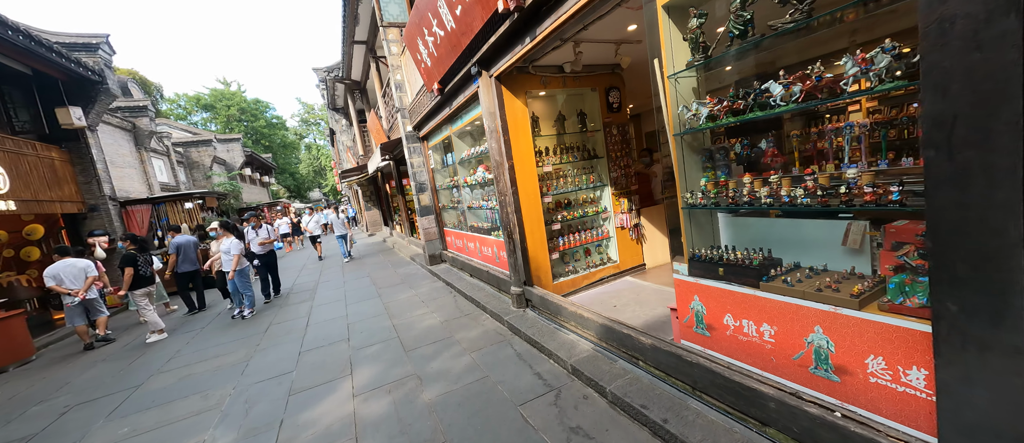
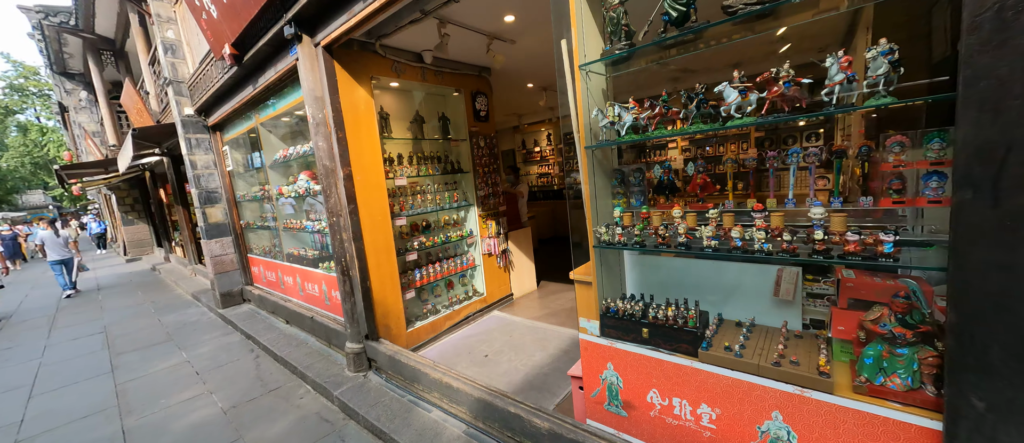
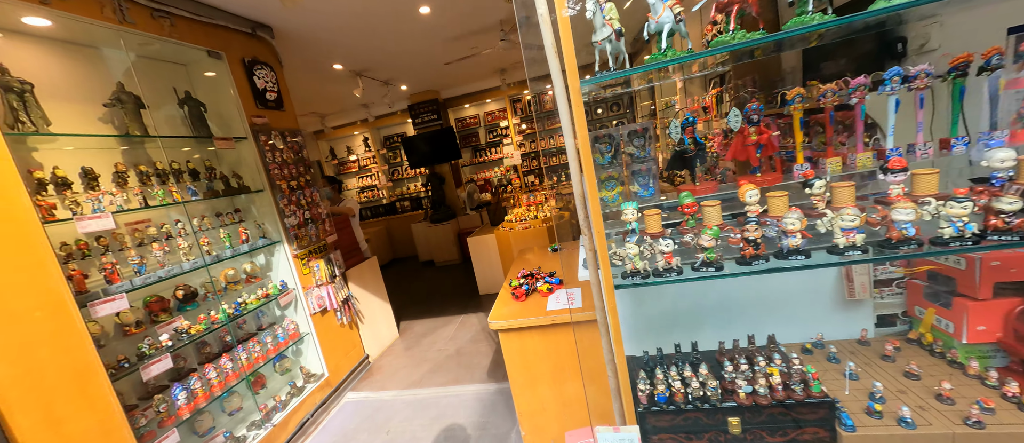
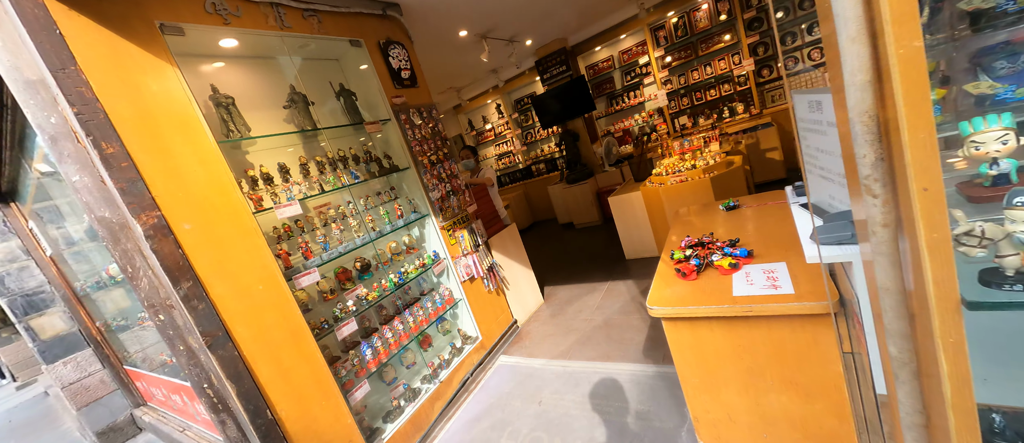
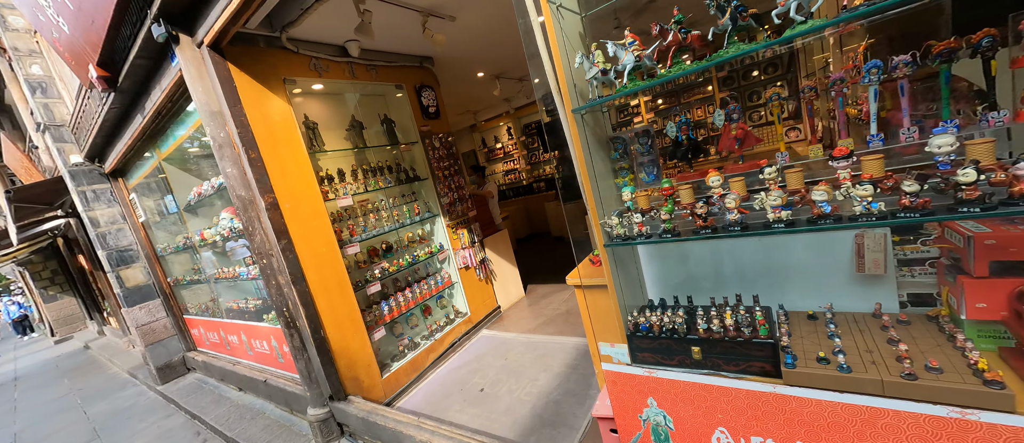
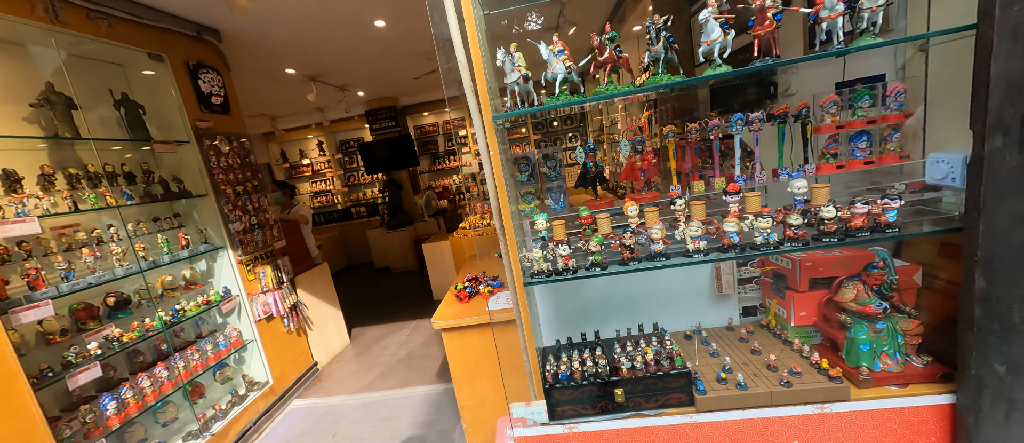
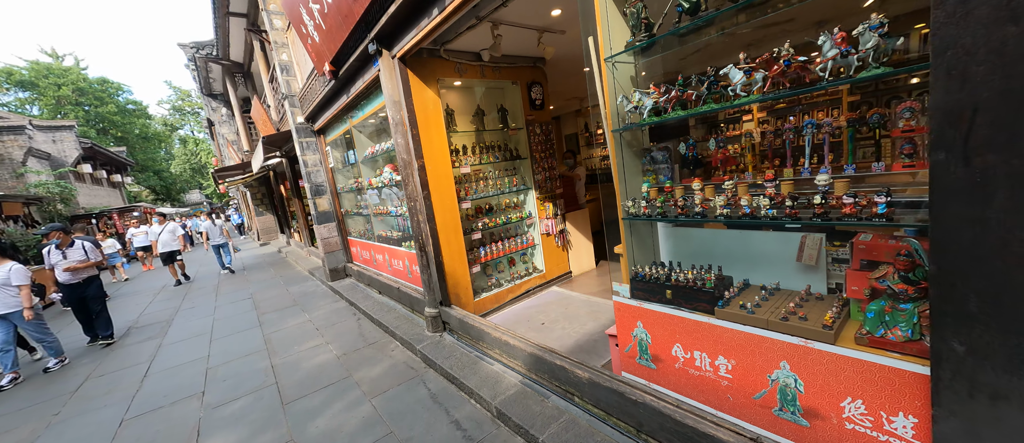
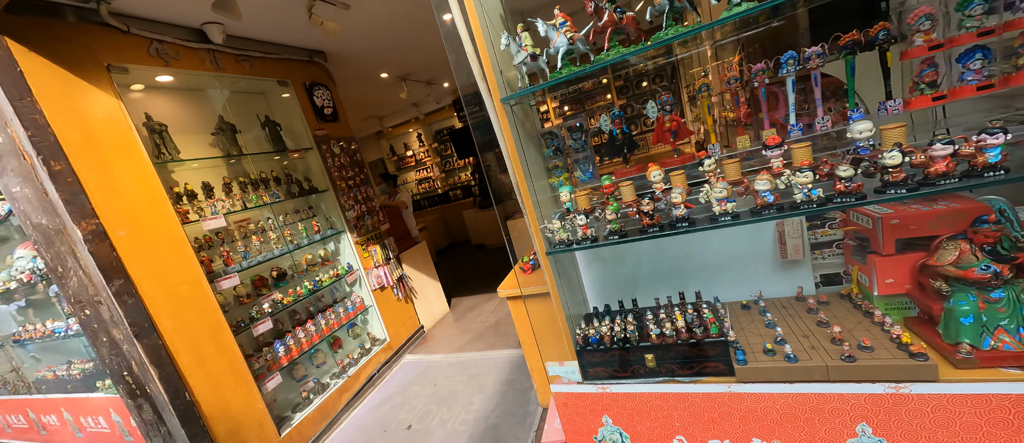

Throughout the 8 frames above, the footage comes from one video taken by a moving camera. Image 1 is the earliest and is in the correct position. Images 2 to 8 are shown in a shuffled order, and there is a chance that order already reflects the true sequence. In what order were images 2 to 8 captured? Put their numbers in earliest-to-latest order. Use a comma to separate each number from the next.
7, 2, 5, 8, 6, 3, 4
